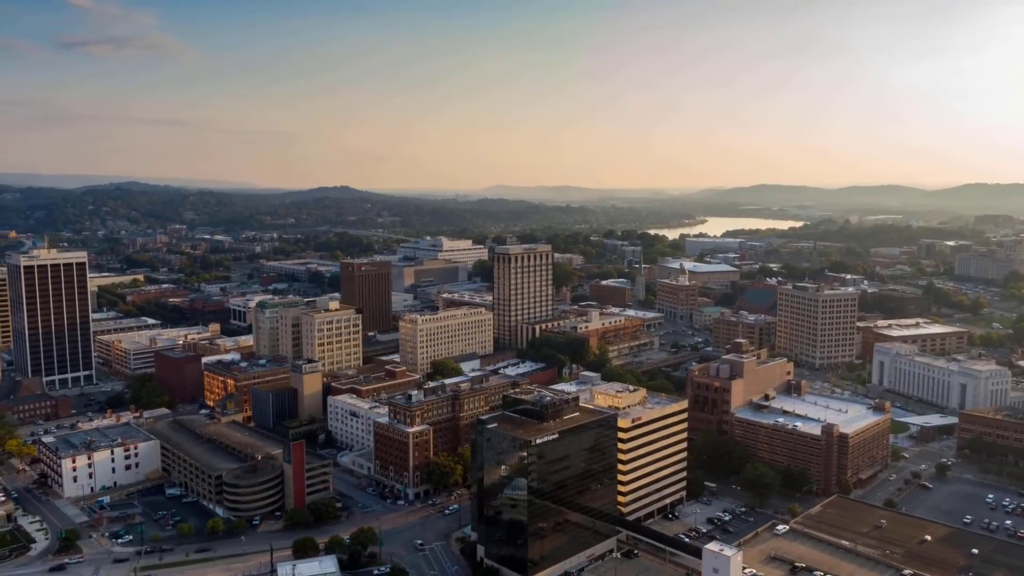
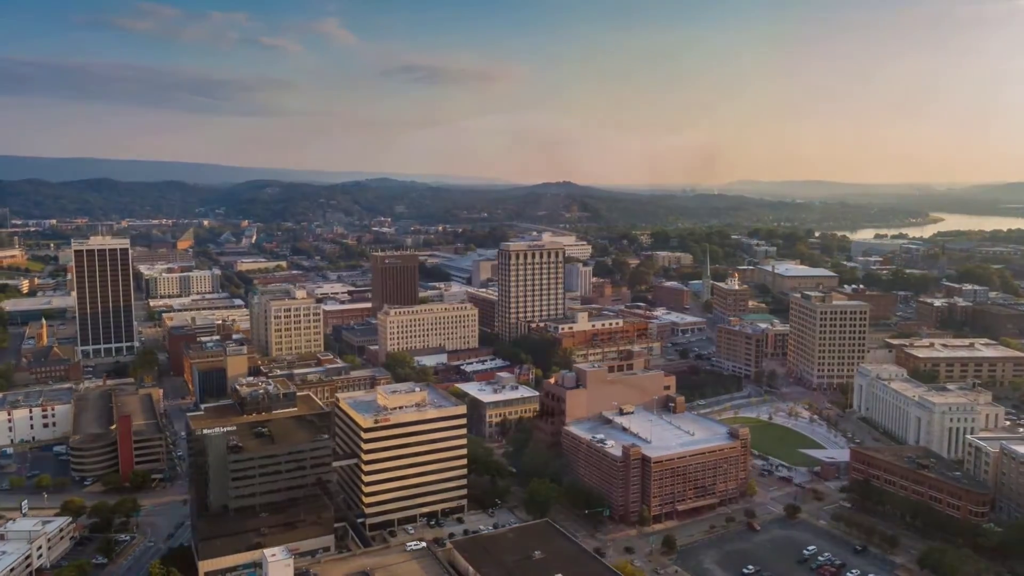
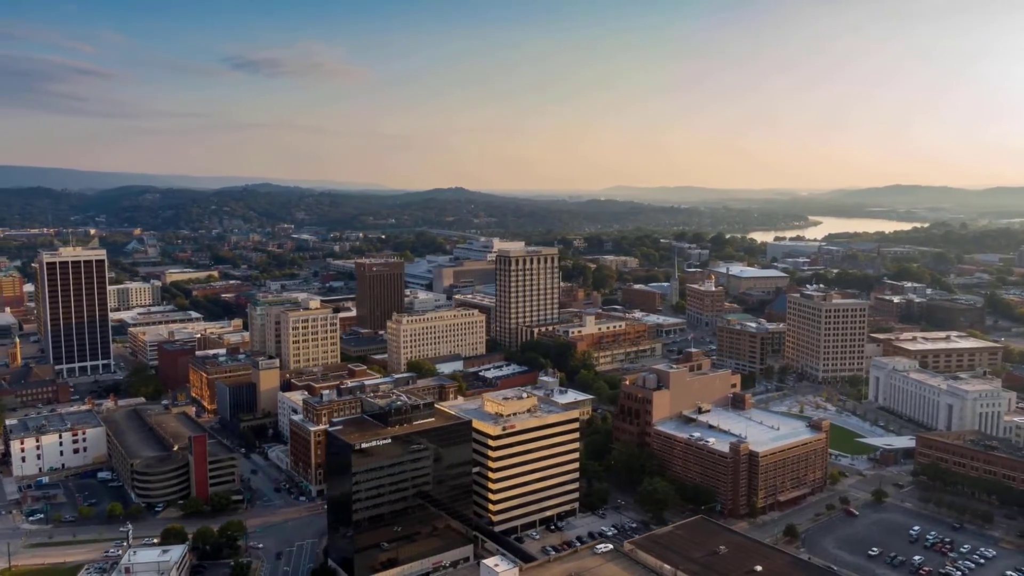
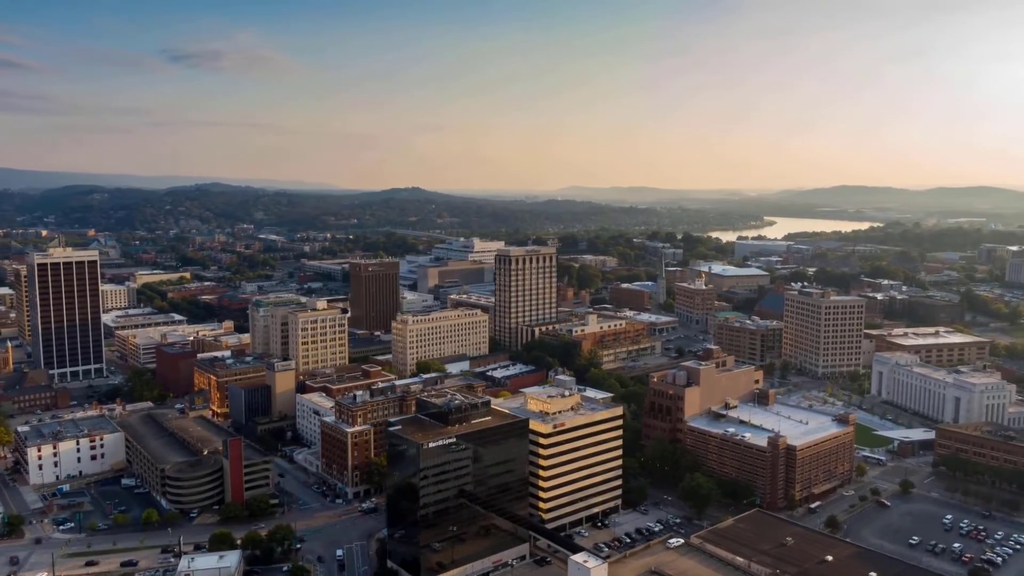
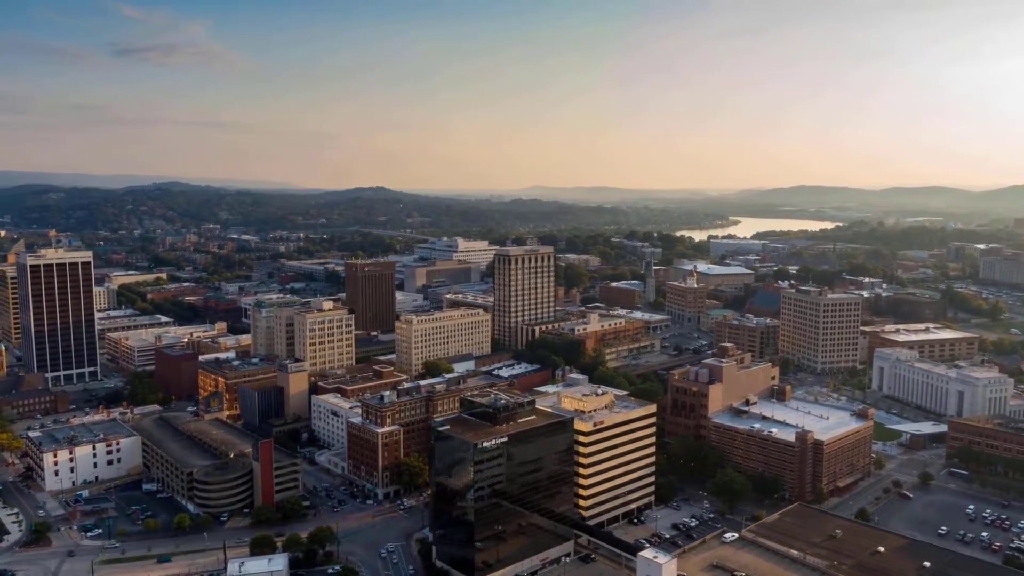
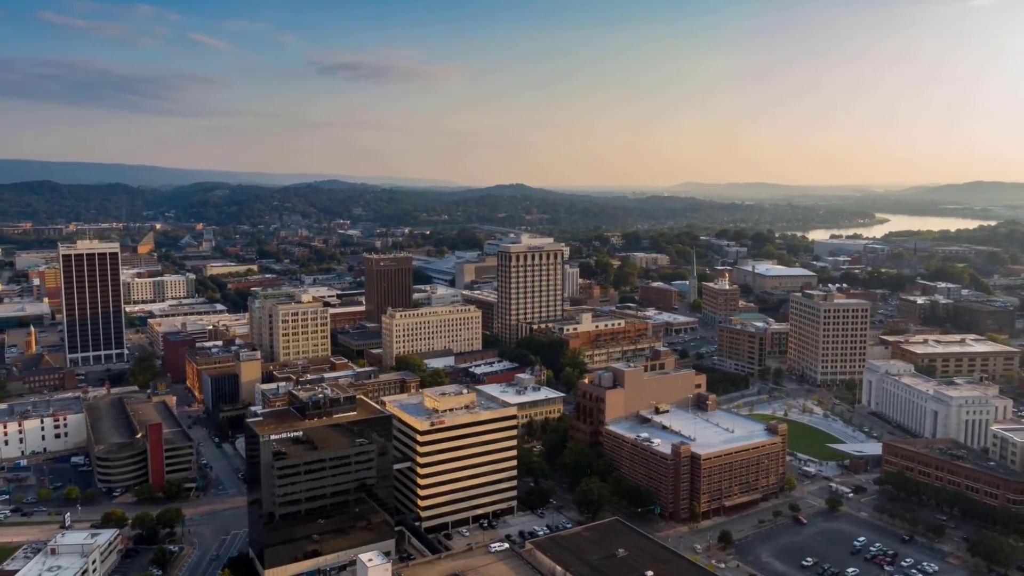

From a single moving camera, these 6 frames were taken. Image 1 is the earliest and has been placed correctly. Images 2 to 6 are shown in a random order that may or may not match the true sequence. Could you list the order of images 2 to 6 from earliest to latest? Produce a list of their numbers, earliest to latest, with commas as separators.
5, 4, 3, 6, 2
